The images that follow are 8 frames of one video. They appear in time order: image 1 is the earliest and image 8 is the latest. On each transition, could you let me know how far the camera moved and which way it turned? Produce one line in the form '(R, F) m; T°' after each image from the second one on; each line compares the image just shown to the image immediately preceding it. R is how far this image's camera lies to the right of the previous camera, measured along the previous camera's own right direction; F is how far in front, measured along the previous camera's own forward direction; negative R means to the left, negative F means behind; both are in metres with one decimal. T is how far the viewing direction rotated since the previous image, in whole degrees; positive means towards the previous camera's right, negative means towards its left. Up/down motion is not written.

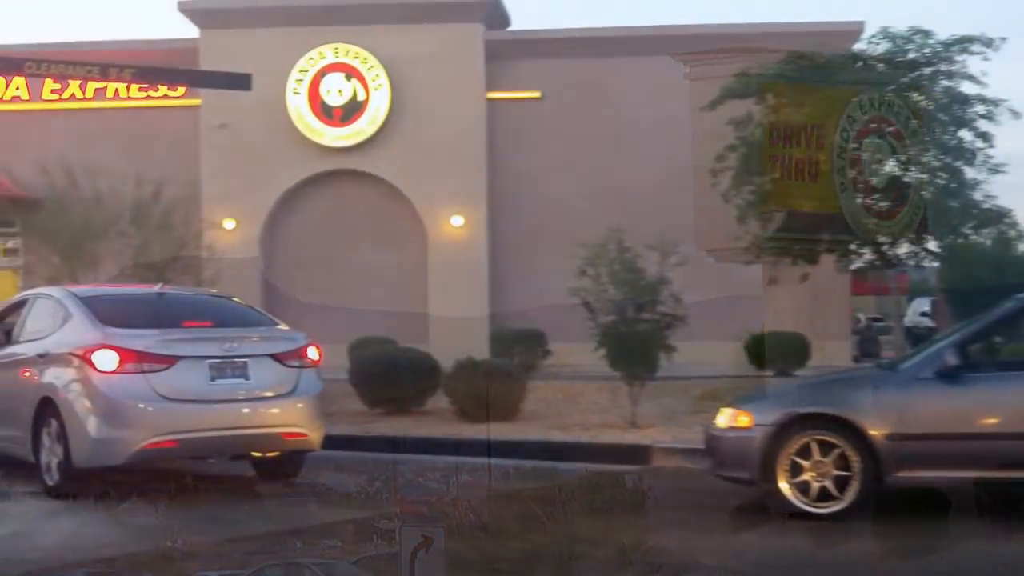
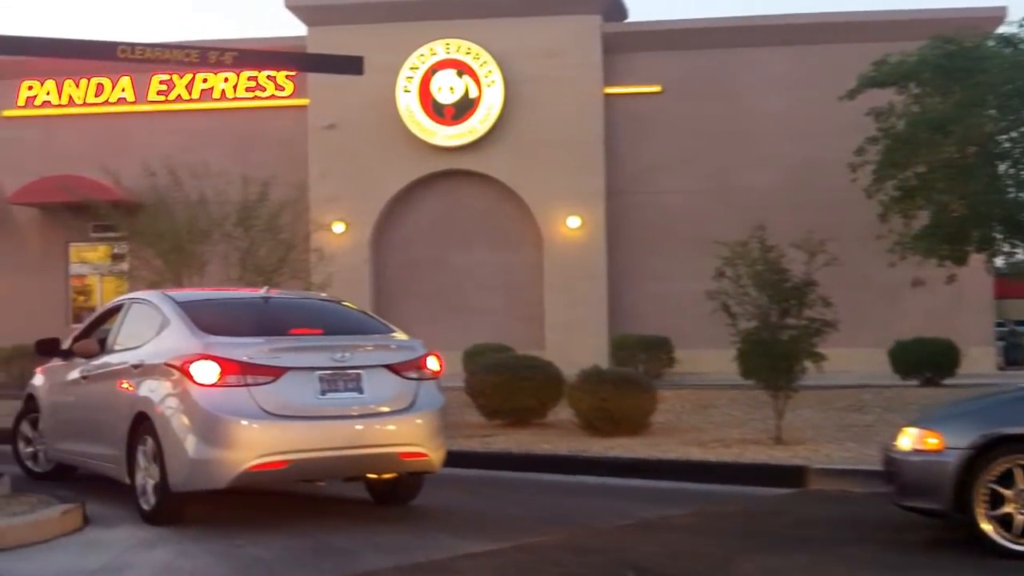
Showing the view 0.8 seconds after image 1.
(-0.2, +1.1) m; -4°
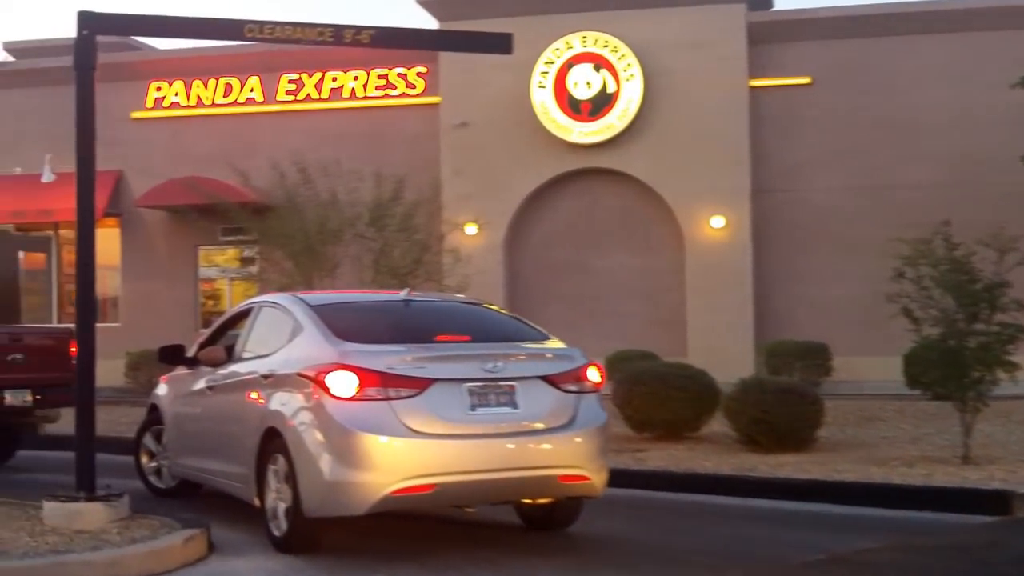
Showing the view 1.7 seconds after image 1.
(-0.3, +1.0) m; -5°
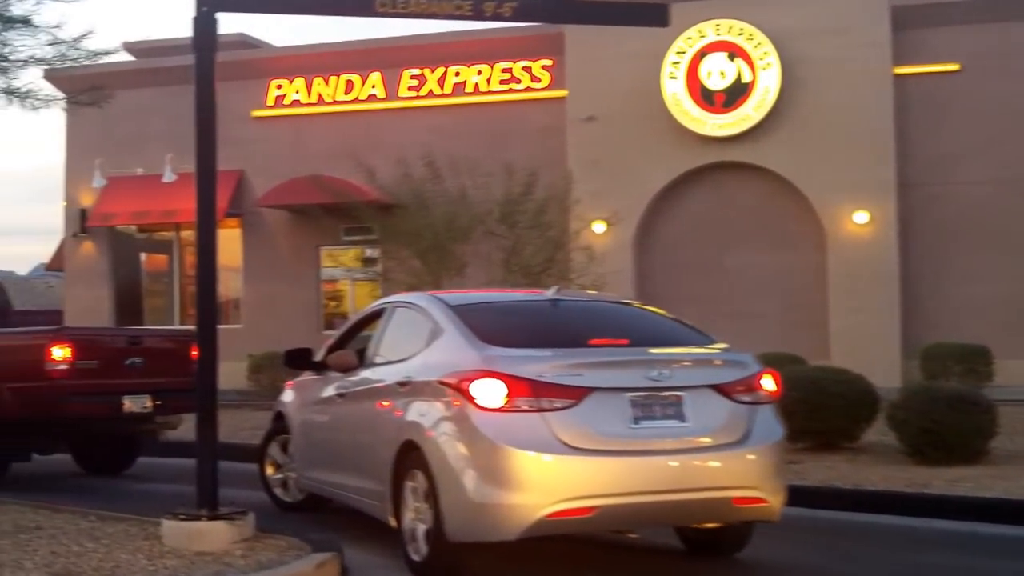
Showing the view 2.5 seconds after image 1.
(-0.2, +0.8) m; -4°
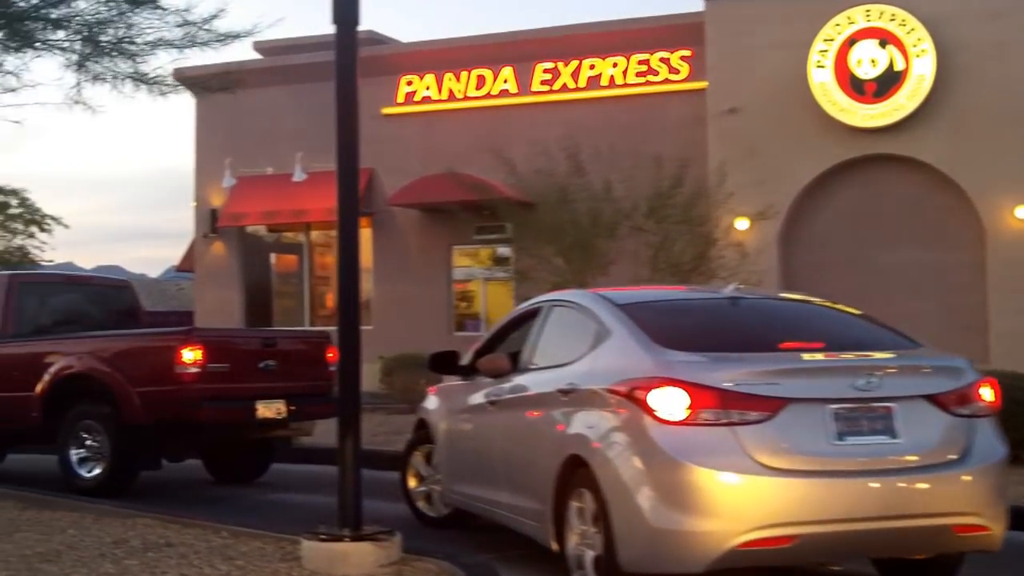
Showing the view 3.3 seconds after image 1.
(-0.2, +0.8) m; -5°
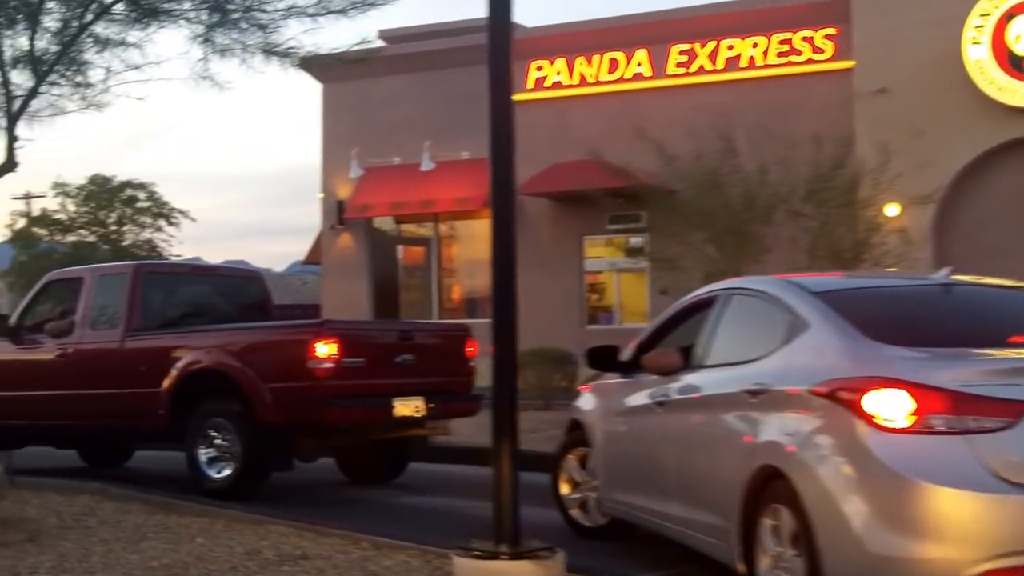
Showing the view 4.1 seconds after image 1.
(-0.2, +0.8) m; -5°
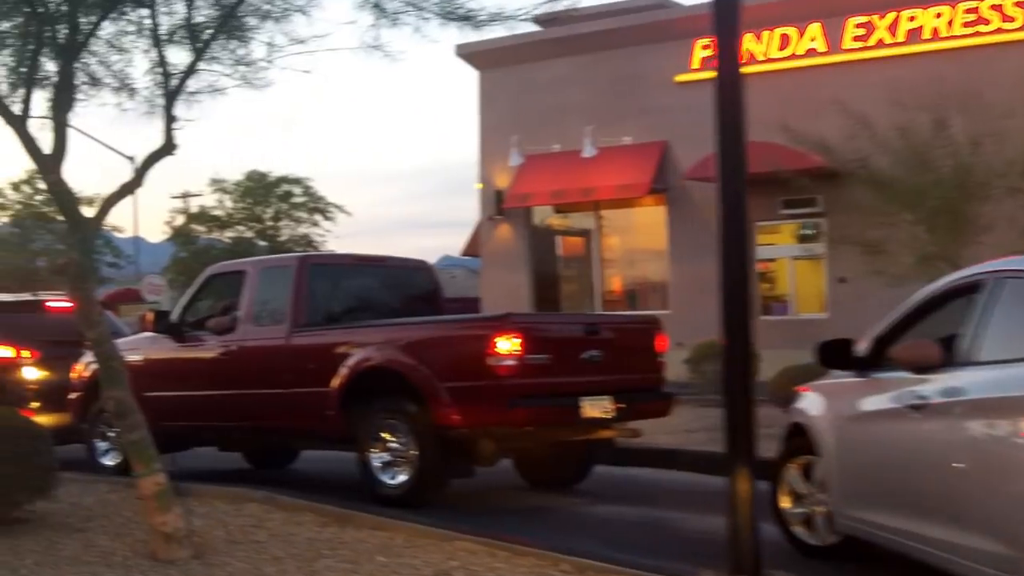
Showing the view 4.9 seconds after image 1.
(-0.3, +0.9) m; -6°
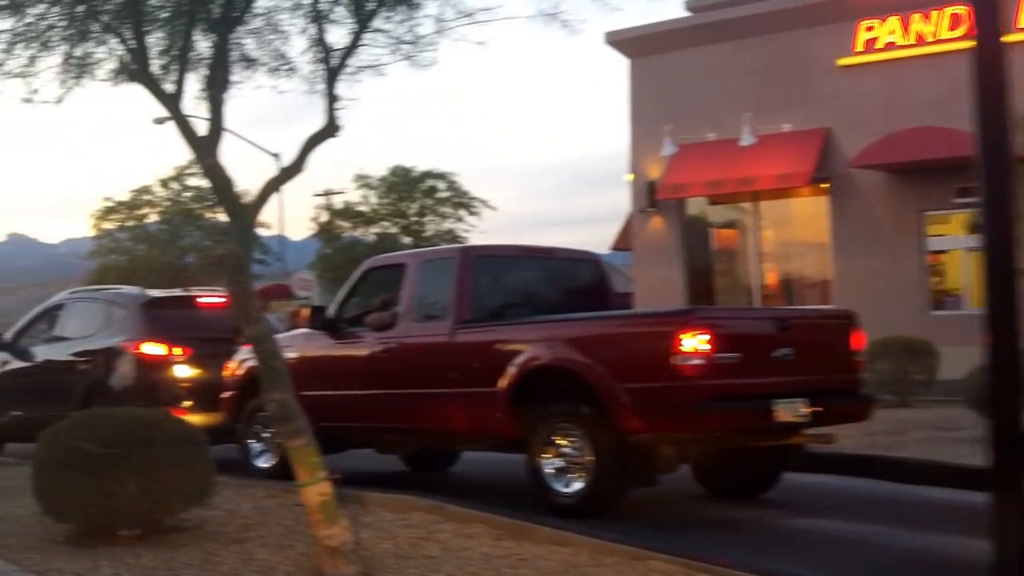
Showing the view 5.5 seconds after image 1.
(-0.3, +0.7) m; -5°
